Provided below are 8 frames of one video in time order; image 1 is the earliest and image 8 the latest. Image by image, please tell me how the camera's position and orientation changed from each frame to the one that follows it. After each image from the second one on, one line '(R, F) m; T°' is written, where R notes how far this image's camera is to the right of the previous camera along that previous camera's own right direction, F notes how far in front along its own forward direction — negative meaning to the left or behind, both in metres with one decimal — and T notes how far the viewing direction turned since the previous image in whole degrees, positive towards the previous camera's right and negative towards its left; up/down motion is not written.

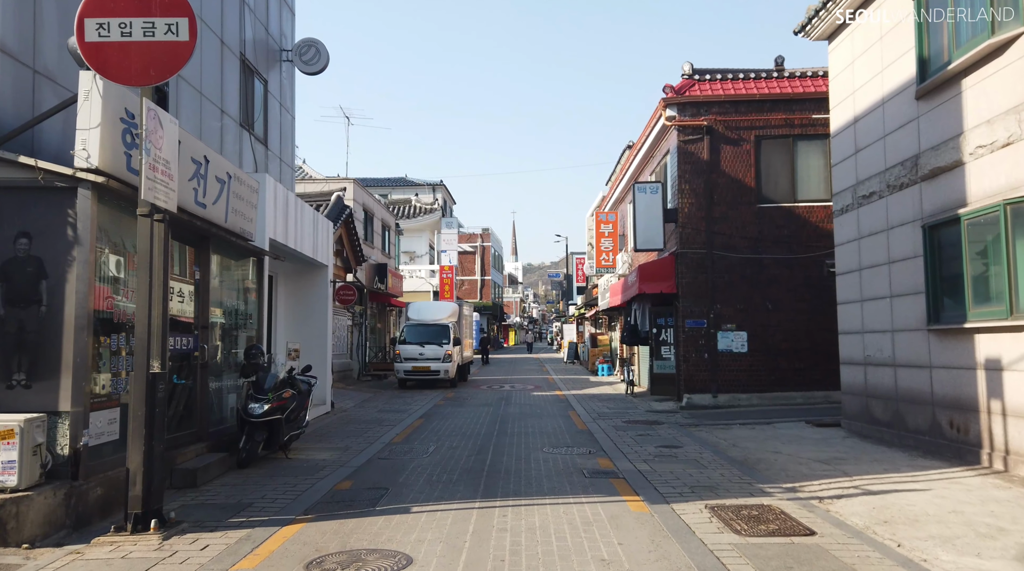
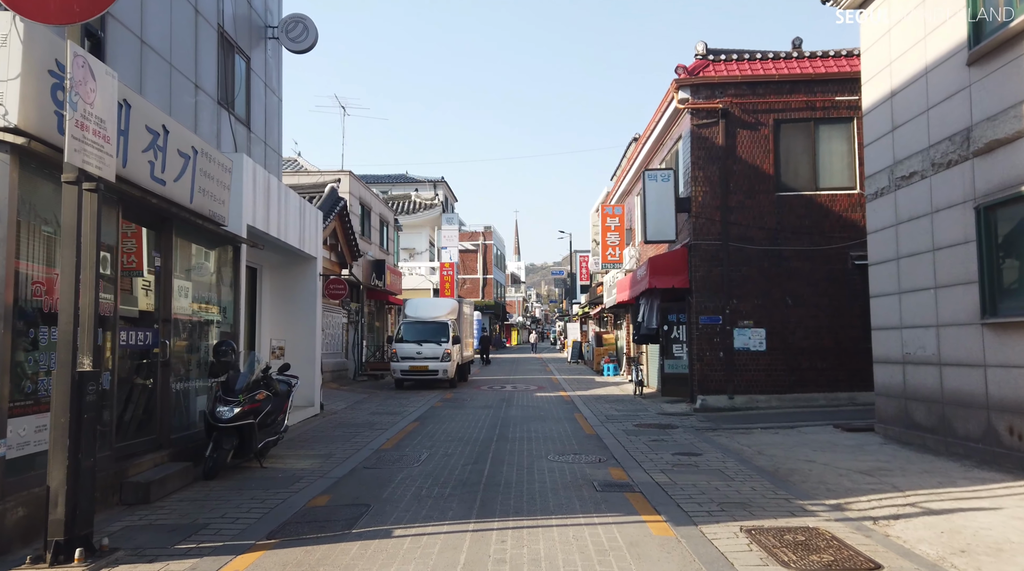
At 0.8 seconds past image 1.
(0.0, +1.2) m; 0°
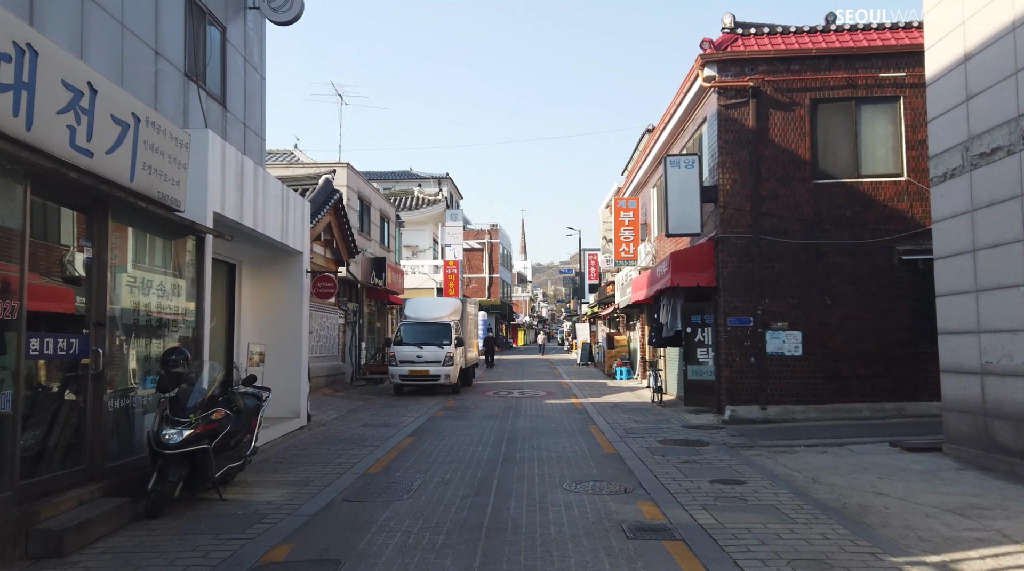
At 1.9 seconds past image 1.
(0.0, +1.6) m; 0°
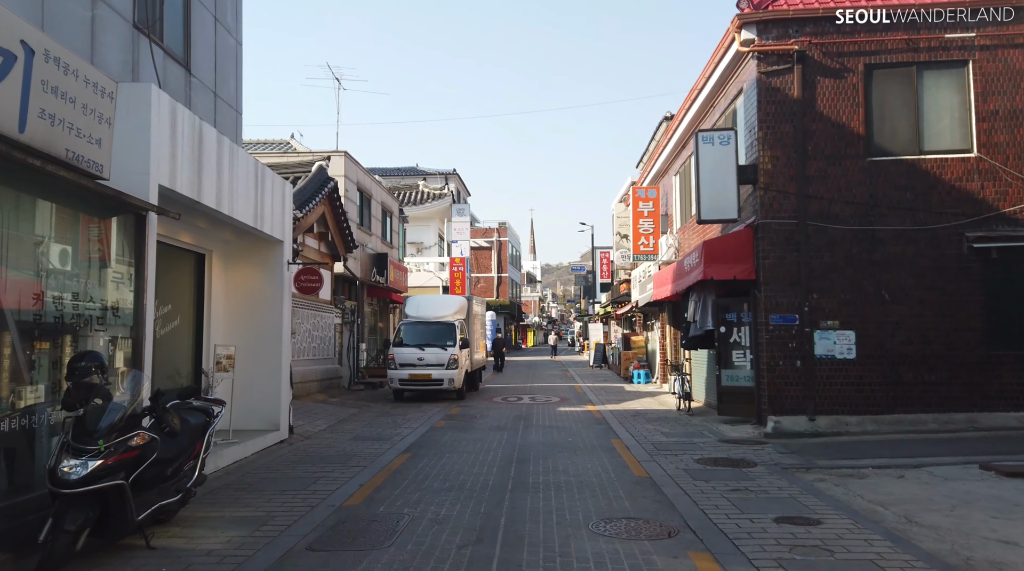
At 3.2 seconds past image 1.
(0.0, +1.9) m; -1°
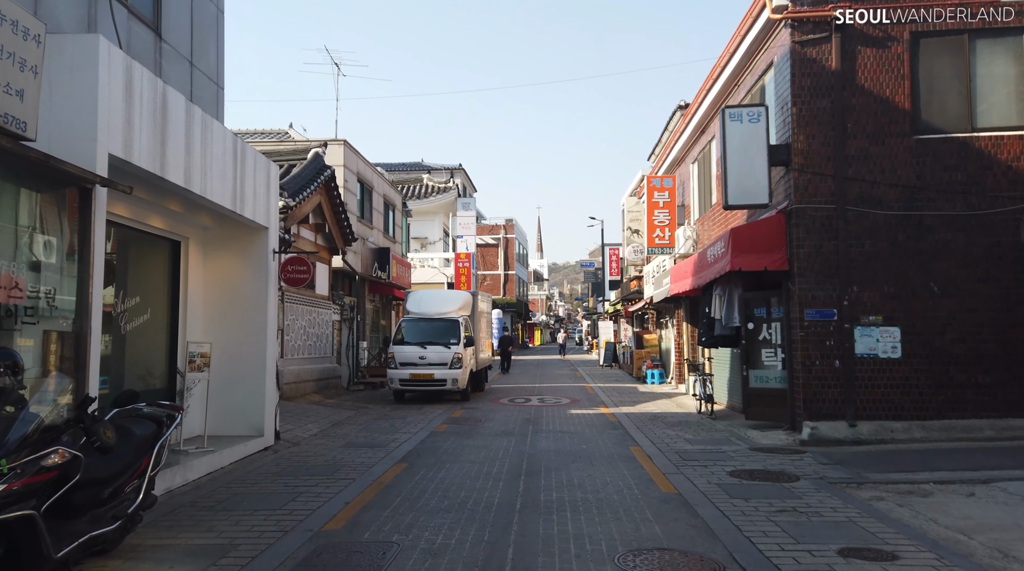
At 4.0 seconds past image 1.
(0.0, +1.2) m; 0°
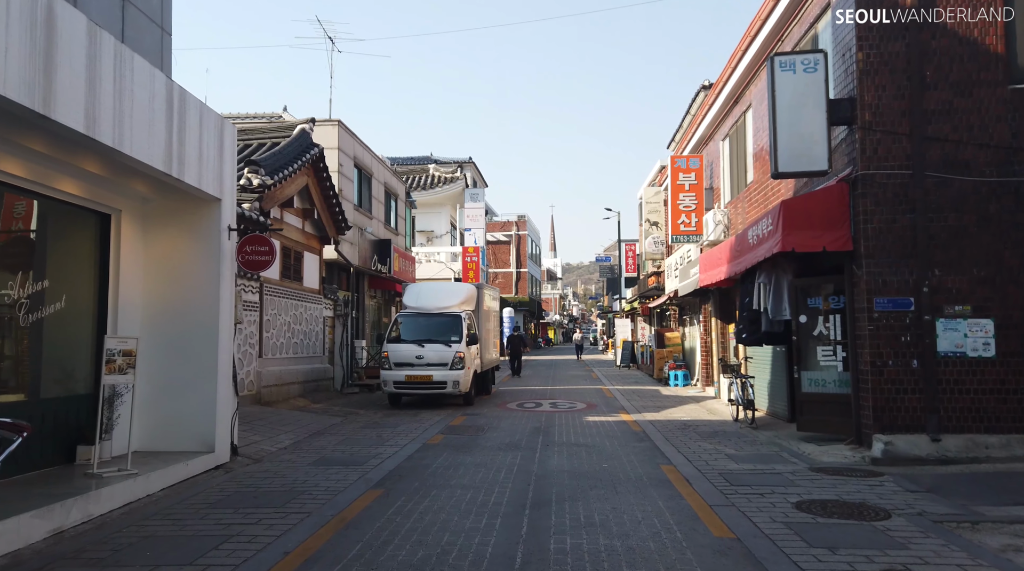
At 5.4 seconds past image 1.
(+0.1, +2.1) m; -1°
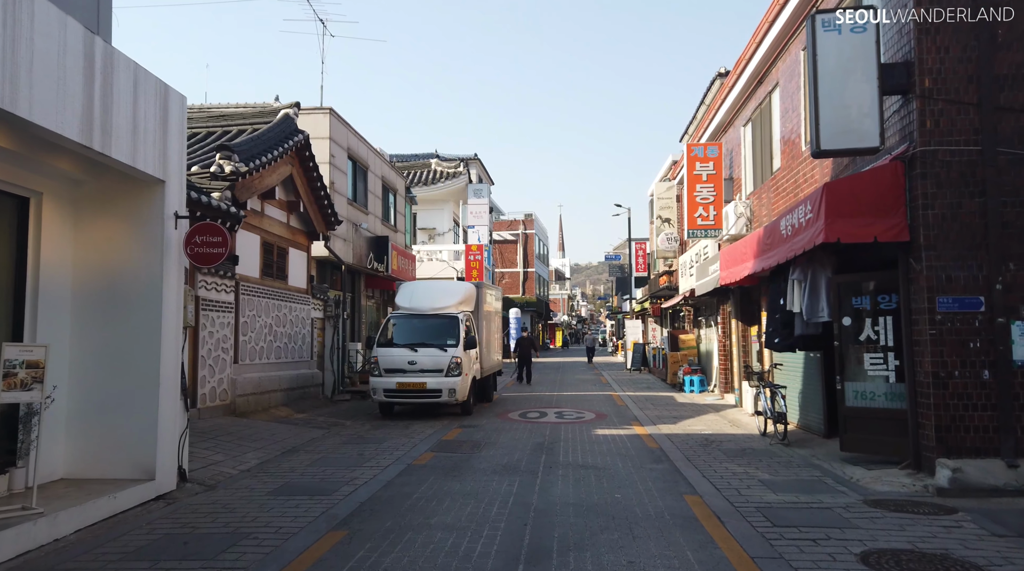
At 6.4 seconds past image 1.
(+0.1, +1.5) m; -1°
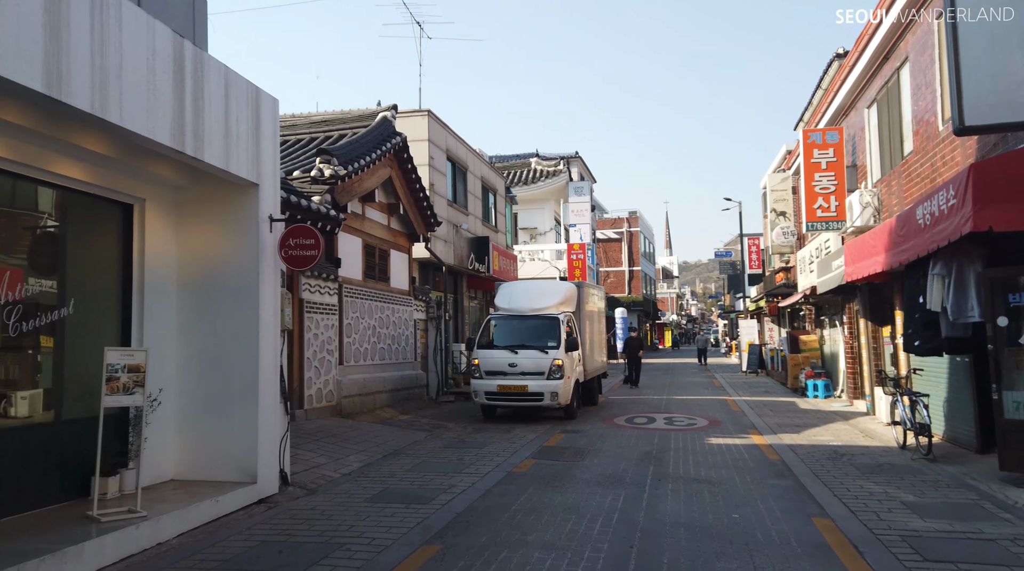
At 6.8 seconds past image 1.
(0.0, +0.6) m; -8°
